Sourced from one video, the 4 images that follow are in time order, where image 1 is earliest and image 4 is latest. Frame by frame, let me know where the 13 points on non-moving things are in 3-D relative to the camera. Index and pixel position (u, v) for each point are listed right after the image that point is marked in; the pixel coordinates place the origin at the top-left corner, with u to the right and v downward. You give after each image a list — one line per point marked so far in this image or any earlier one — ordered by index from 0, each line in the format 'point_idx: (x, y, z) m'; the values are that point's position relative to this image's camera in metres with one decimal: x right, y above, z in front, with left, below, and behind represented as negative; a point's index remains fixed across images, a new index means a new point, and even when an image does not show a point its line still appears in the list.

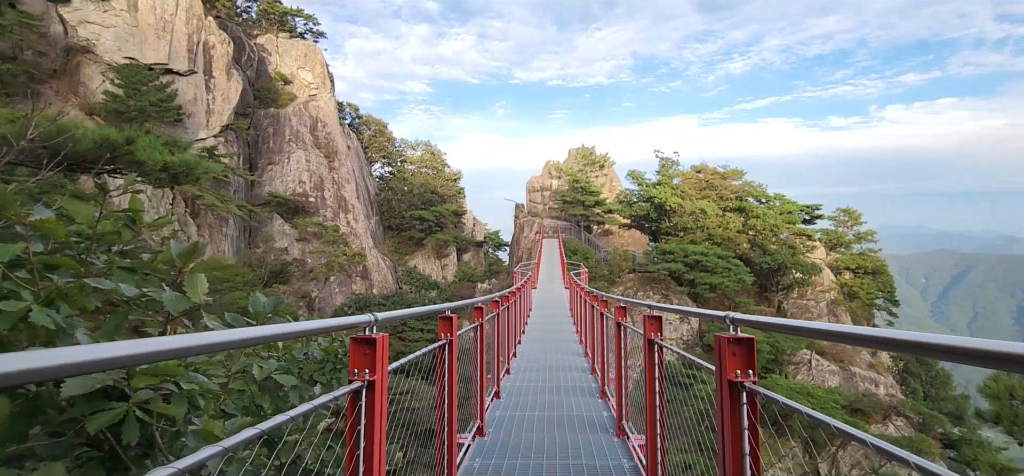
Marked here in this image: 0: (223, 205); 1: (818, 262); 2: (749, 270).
0: (-11.0, +1.3, +19.8) m
1: (+11.7, -0.9, +19.9) m
2: (+8.3, -1.1, +18.1) m
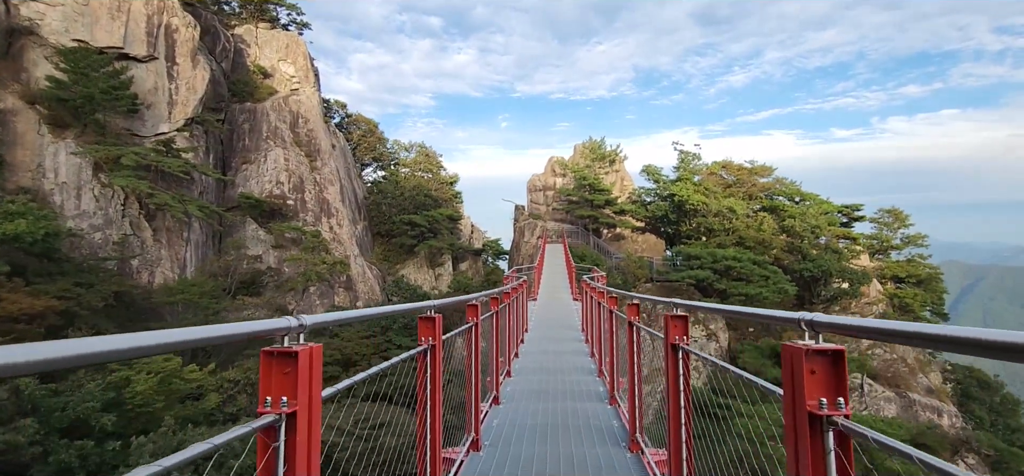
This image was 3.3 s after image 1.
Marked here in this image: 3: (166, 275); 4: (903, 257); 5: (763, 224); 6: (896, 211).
0: (-11.1, +1.1, +17.4) m
1: (+11.7, -1.0, +17.3) m
2: (+8.2, -1.2, +15.5) m
3: (-11.6, -1.3, +17.6) m
4: (+14.5, -0.7, +19.3) m
5: (+8.2, +0.5, +17.0) m
6: (+14.3, +1.0, +19.5) m
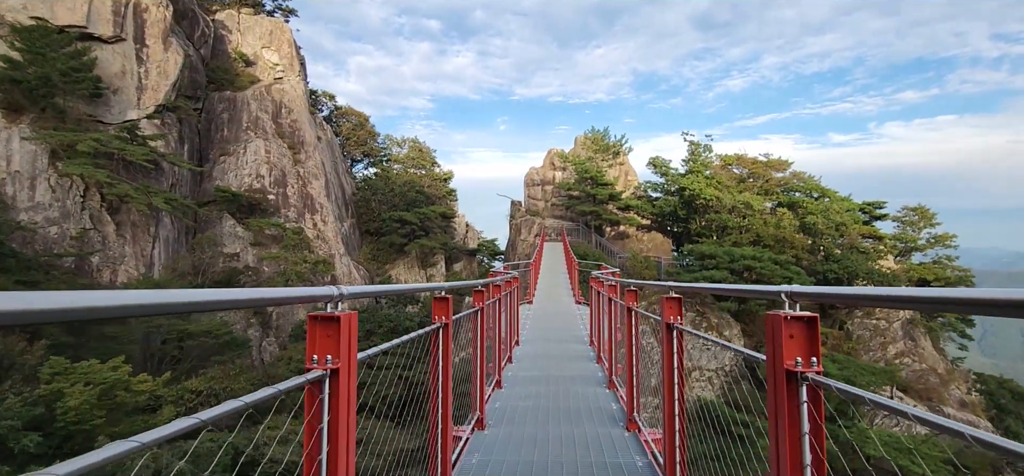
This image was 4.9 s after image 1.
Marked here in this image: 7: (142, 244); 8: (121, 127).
0: (-11.2, +1.2, +16.0) m
1: (+11.5, -1.0, +15.9) m
2: (+8.1, -1.1, +14.1) m
3: (-11.8, -1.1, +16.1) m
4: (+14.4, -0.7, +18.0) m
5: (+8.1, +0.5, +15.6) m
6: (+14.2, +1.0, +18.1) m
7: (-11.9, -0.2, +16.8) m
8: (-12.3, +3.5, +16.4) m
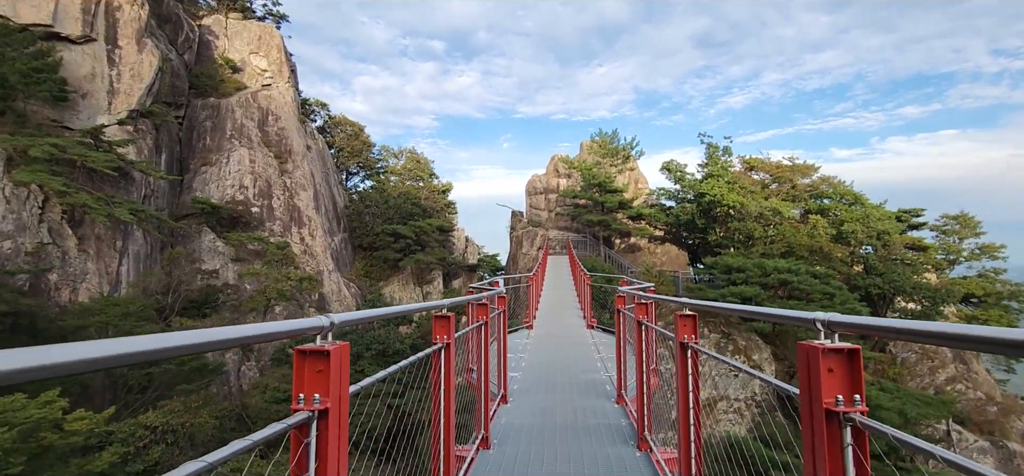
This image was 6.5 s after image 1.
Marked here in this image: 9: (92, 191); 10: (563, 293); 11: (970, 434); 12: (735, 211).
0: (-11.2, +0.8, +14.5) m
1: (+11.5, -1.3, +14.2) m
2: (+8.1, -1.4, +12.5) m
3: (-11.8, -1.5, +14.6) m
4: (+14.4, -1.0, +16.3) m
5: (+8.1, +0.2, +14.1) m
6: (+14.2, +0.7, +16.5) m
7: (-11.9, -0.6, +15.4) m
8: (-12.3, +3.1, +15.1) m
9: (-11.8, +1.3, +14.7) m
10: (+1.4, -1.6, +15.0) m
11: (+10.5, -4.5, +12.0) m
12: (+6.7, +0.7, +15.9) m
